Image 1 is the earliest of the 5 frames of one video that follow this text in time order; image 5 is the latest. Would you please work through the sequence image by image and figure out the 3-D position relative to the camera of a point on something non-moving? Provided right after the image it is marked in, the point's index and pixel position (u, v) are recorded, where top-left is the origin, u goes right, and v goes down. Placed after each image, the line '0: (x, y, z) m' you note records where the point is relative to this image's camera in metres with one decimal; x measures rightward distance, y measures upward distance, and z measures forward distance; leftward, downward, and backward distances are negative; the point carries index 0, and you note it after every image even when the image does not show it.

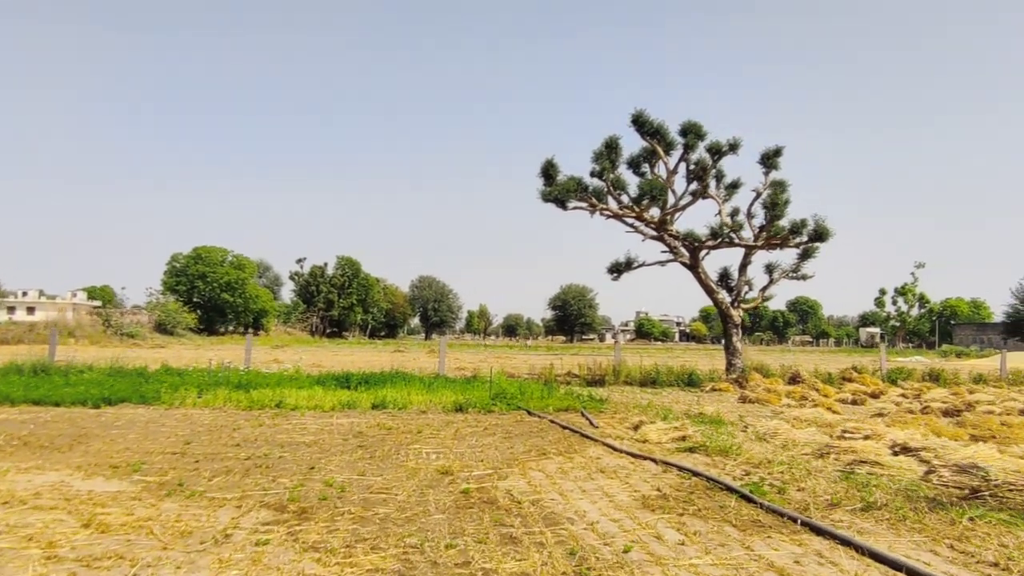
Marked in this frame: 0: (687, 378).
0: (+4.9, -2.5, +18.0) m
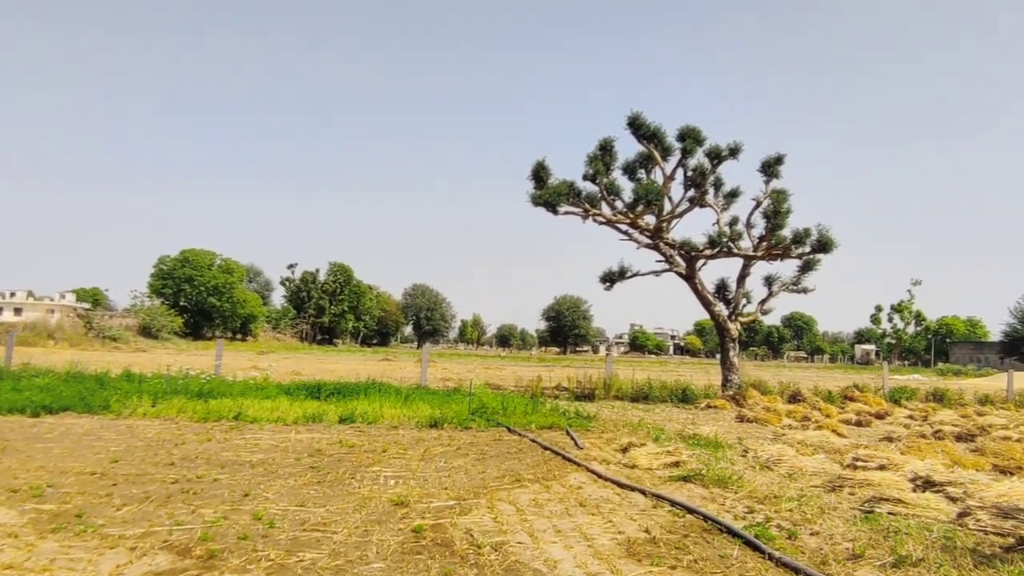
0: (+4.5, -2.8, +17.1) m
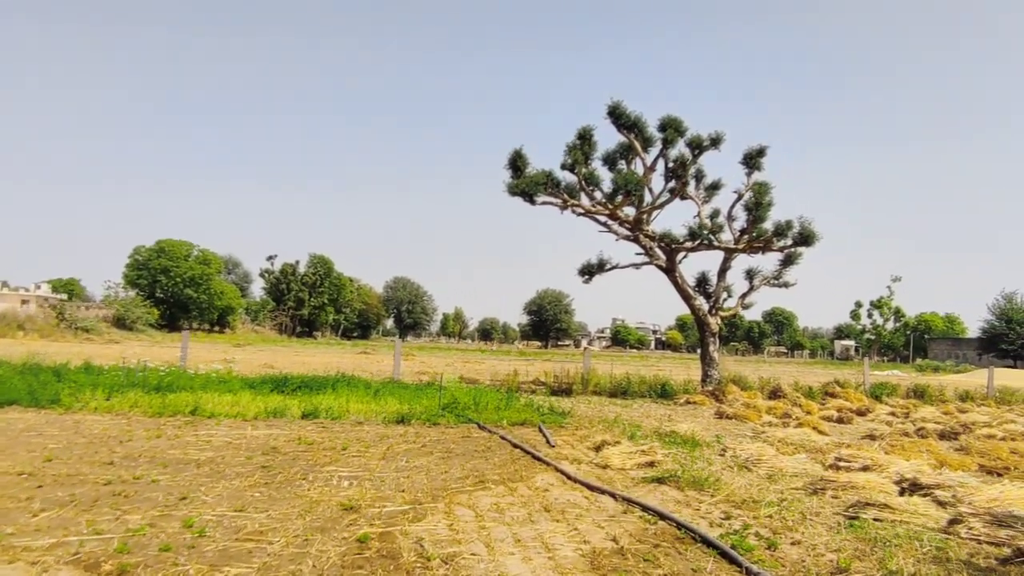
0: (+3.9, -2.6, +16.8) m
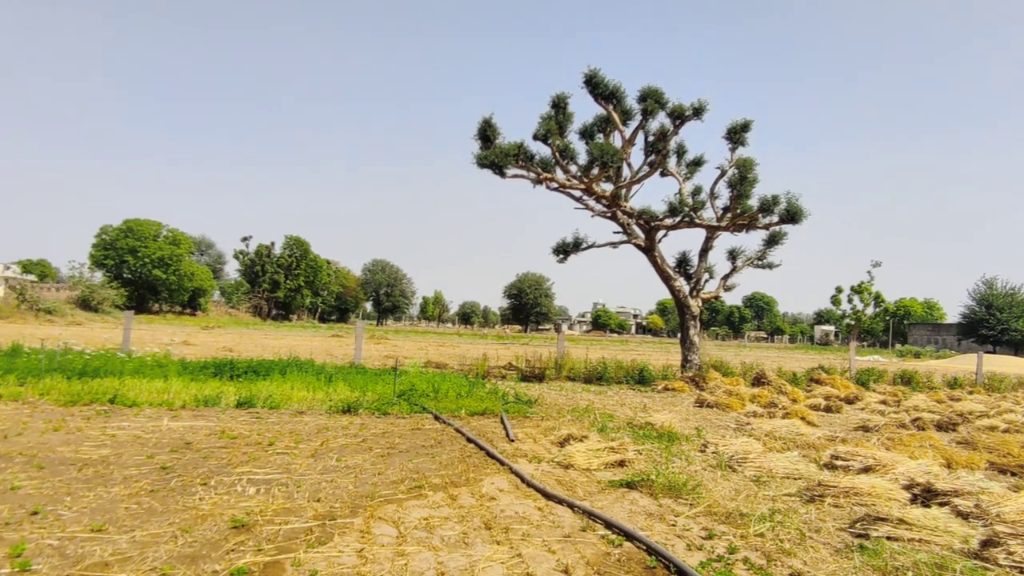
0: (+3.1, -2.2, +15.9) m
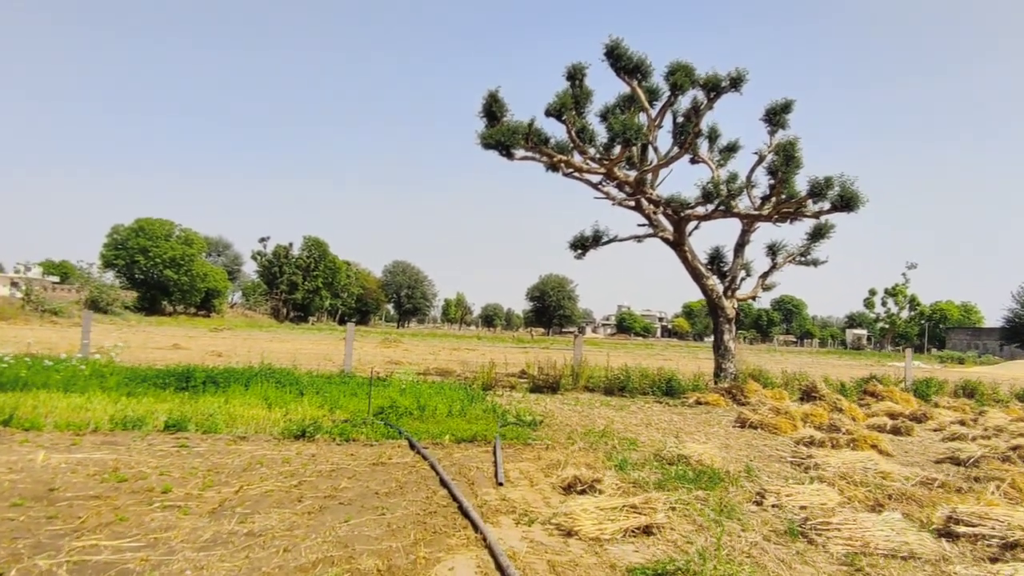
0: (+3.3, -2.1, +13.9) m
